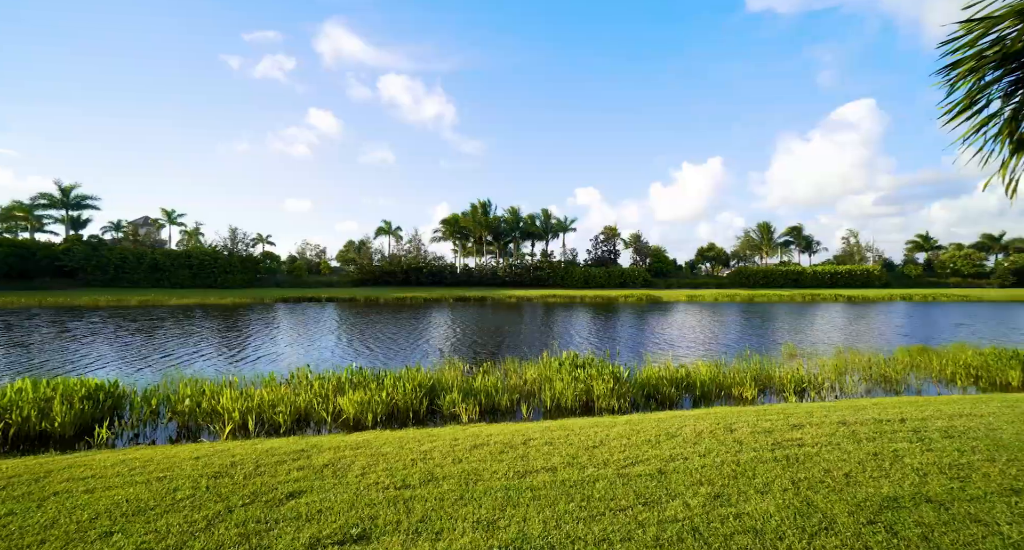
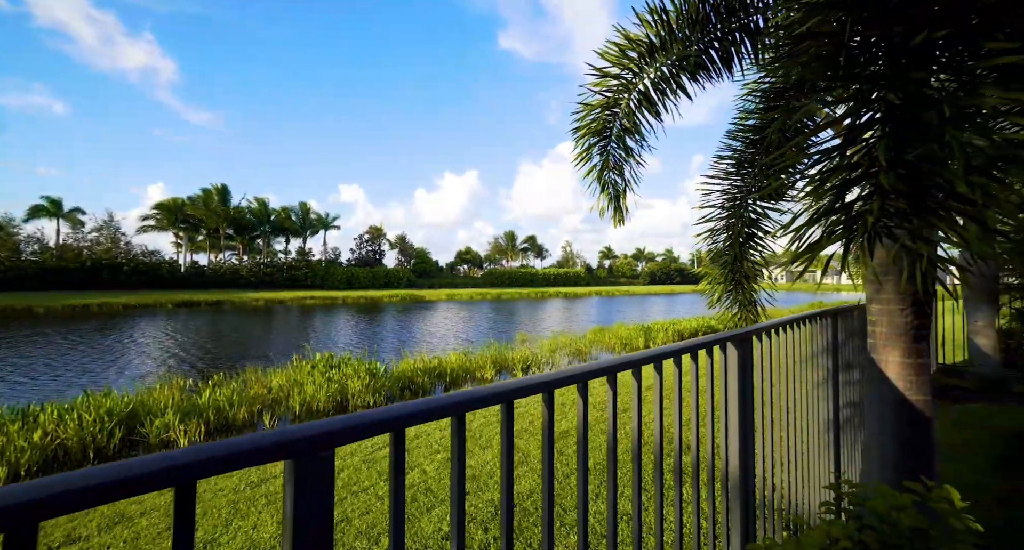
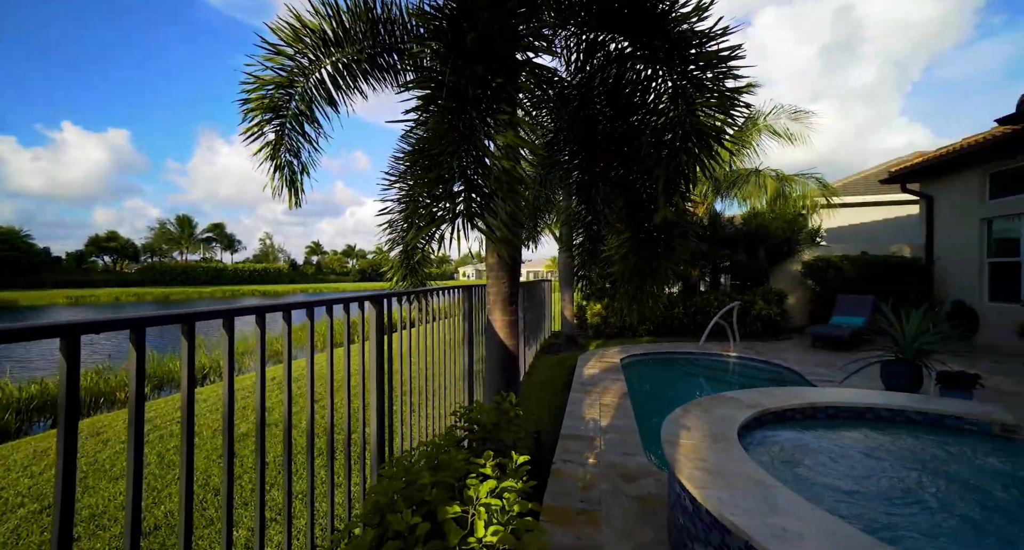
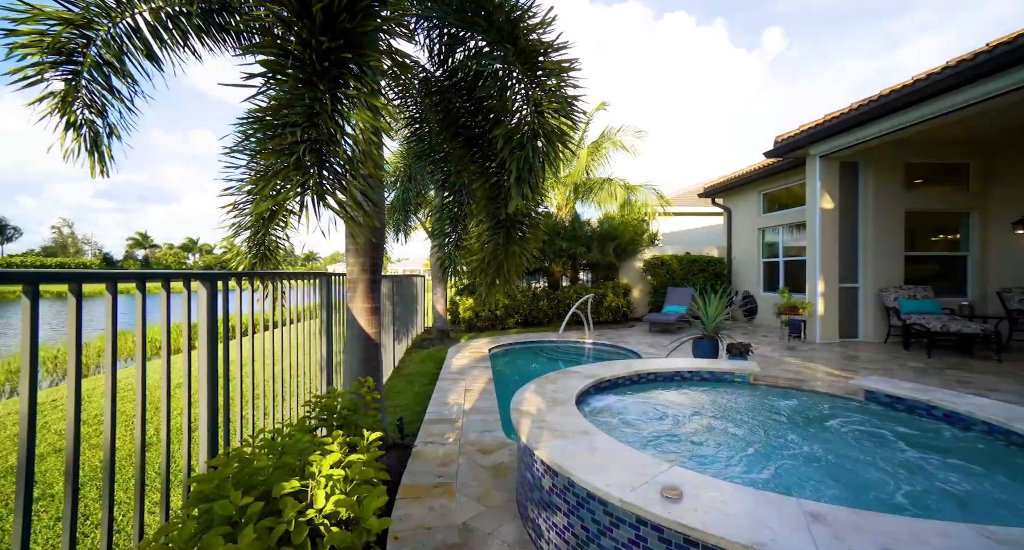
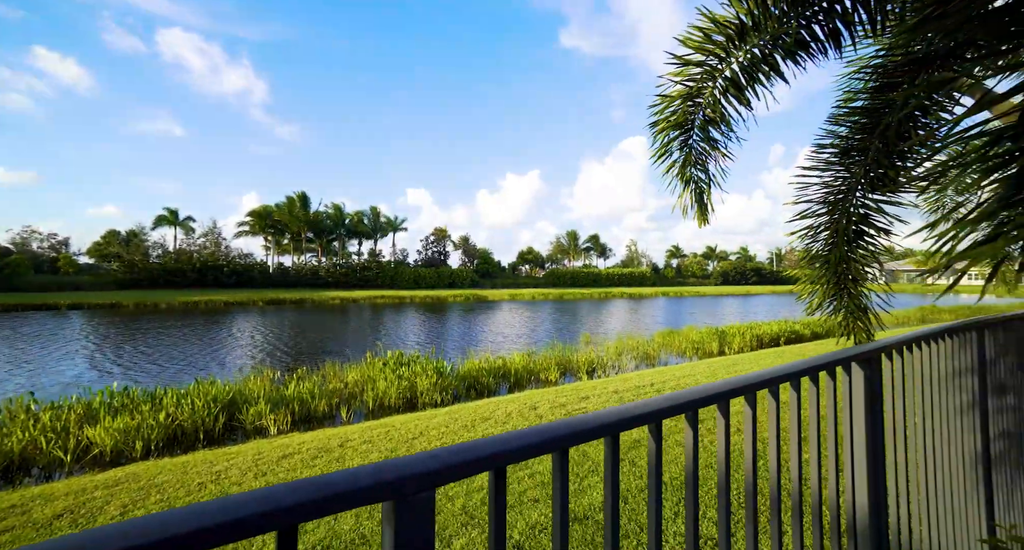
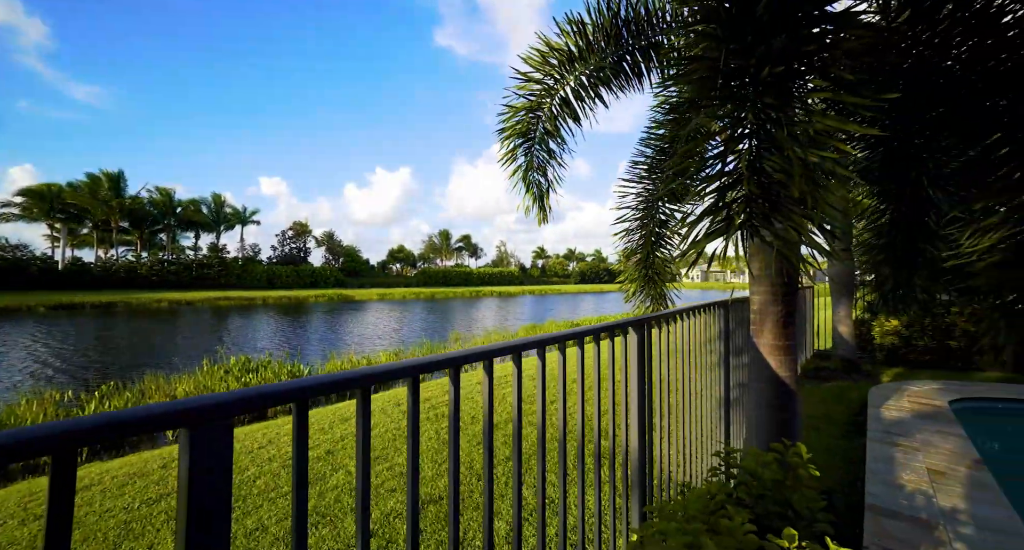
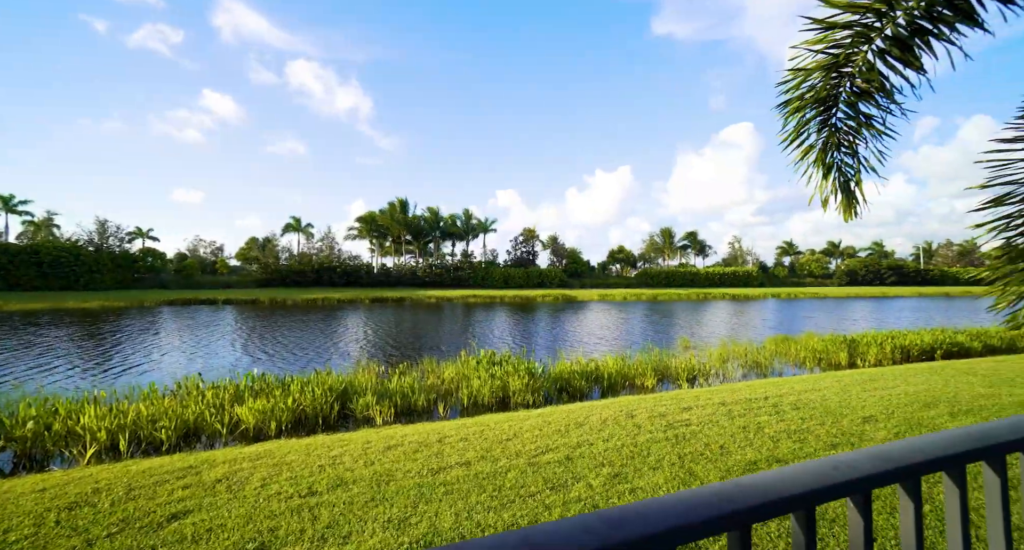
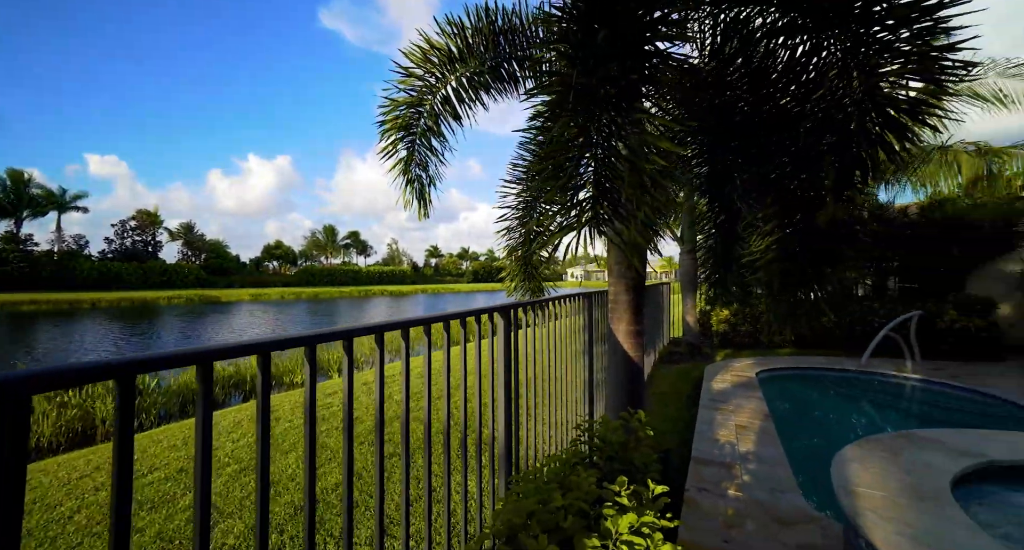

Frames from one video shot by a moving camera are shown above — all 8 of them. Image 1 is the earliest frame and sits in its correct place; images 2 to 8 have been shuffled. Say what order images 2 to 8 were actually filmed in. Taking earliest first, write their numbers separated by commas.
7, 5, 2, 6, 8, 3, 4
